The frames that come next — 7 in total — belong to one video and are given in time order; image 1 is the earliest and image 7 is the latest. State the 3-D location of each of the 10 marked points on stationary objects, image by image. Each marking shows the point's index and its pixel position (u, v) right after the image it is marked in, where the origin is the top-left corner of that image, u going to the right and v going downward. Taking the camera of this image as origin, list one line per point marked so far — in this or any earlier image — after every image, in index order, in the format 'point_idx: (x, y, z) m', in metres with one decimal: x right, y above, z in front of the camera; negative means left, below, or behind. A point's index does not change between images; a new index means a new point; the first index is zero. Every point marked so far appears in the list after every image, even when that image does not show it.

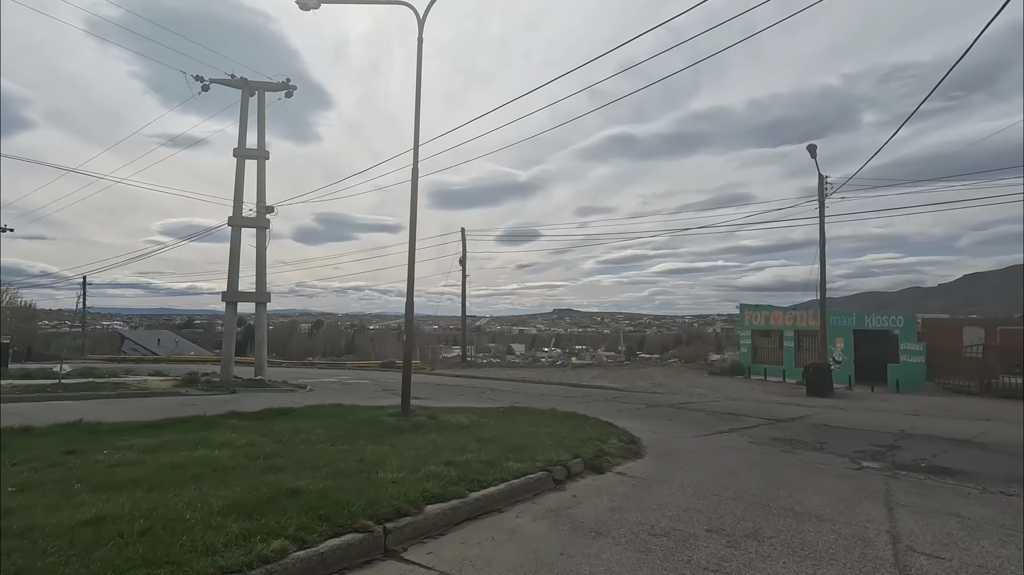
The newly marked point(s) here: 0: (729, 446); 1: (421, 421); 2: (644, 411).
0: (+4.3, -3.2, +10.6) m
1: (-1.7, -2.4, +9.6) m
2: (+3.9, -3.6, +15.6) m
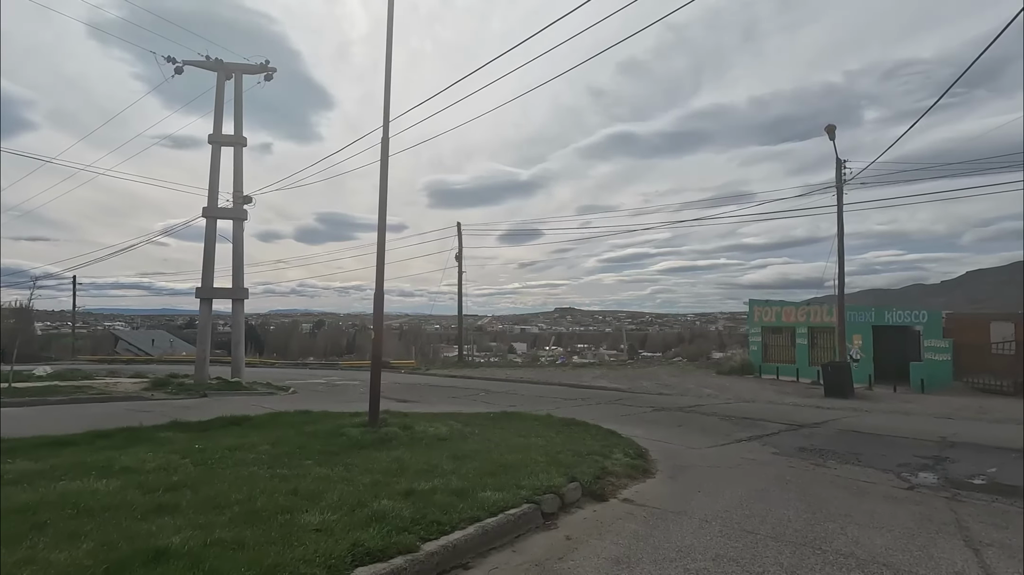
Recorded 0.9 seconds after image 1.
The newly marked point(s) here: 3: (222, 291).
0: (+4.1, -2.9, +9.2) m
1: (-1.9, -2.2, +8.2) m
2: (+3.7, -3.4, +14.1) m
3: (-10.7, -0.1, +19.8) m
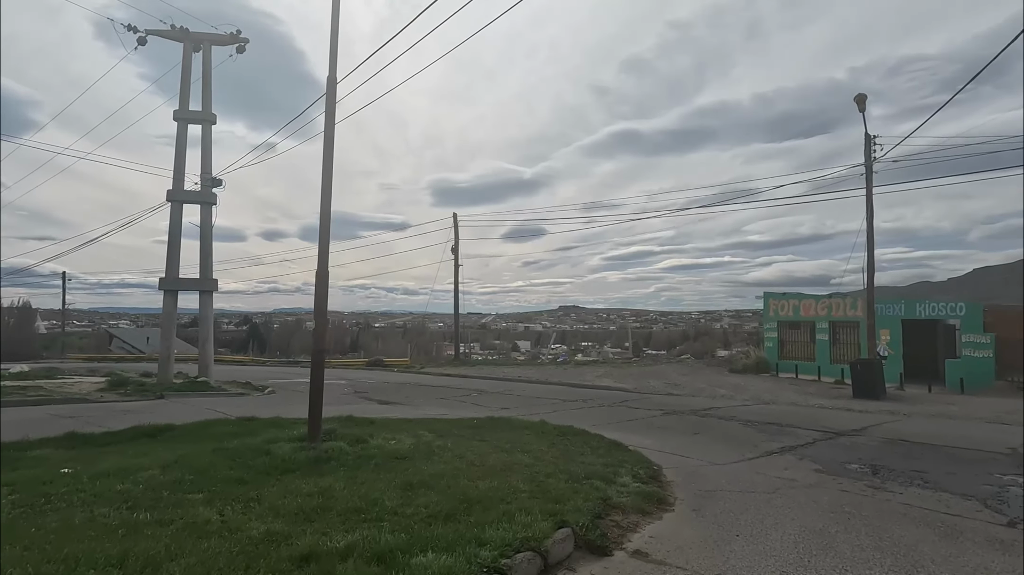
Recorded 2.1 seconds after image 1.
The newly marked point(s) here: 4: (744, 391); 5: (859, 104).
0: (+3.8, -2.6, +7.3) m
1: (-2.2, -2.0, +6.4) m
2: (+3.4, -3.1, +12.3) m
3: (-10.9, +0.2, +18.0) m
4: (+8.1, -3.6, +18.7) m
5: (+10.4, +5.5, +16.0) m
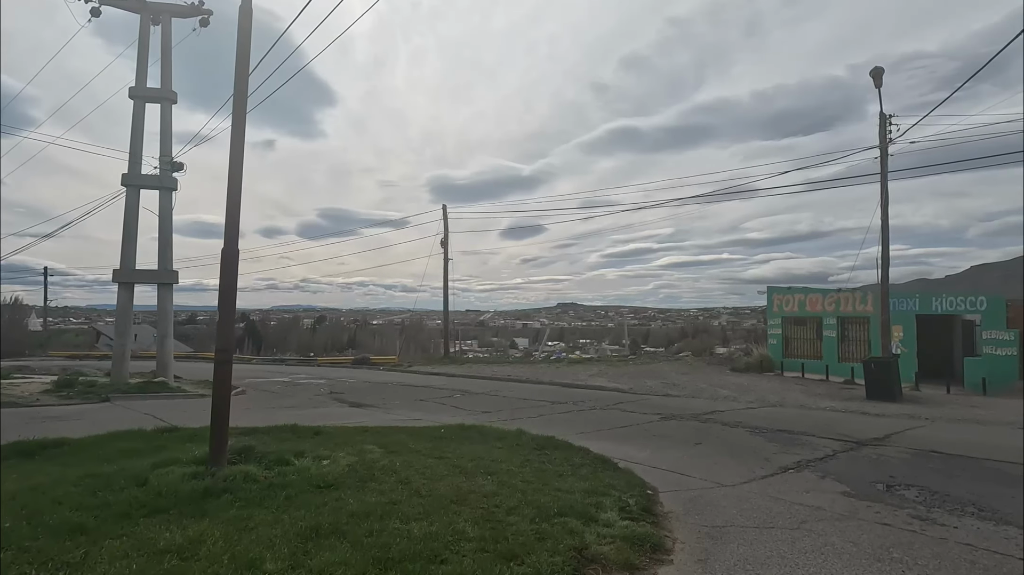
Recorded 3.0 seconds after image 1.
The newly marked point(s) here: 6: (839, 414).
0: (+3.4, -2.5, +6.0) m
1: (-2.6, -1.8, +5.0) m
2: (+3.0, -2.9, +10.9) m
3: (-11.4, +0.4, +16.6) m
4: (+7.7, -3.4, +17.3) m
5: (+9.9, +5.7, +14.6) m
6: (+8.3, -3.2, +13.6) m
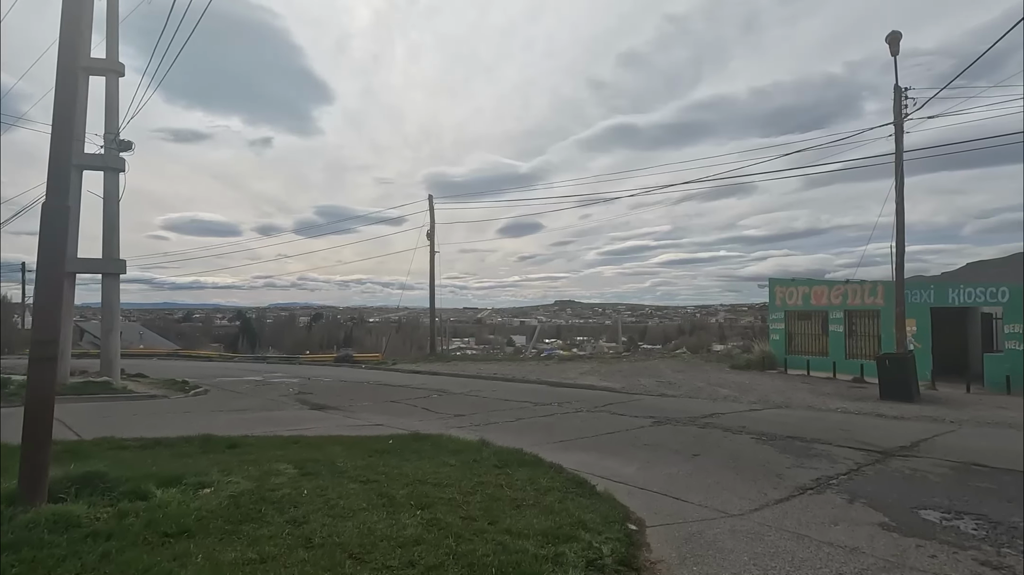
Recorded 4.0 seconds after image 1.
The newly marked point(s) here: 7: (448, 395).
0: (+2.9, -2.2, +4.5) m
1: (-3.1, -1.6, +3.5) m
2: (+2.4, -2.6, +9.5) m
3: (-12.0, +0.7, +15.1) m
4: (+7.1, -3.1, +15.9) m
5: (+9.4, +6.0, +13.1) m
6: (+7.8, -2.9, +12.2) m
7: (-2.0, -3.2, +16.2) m
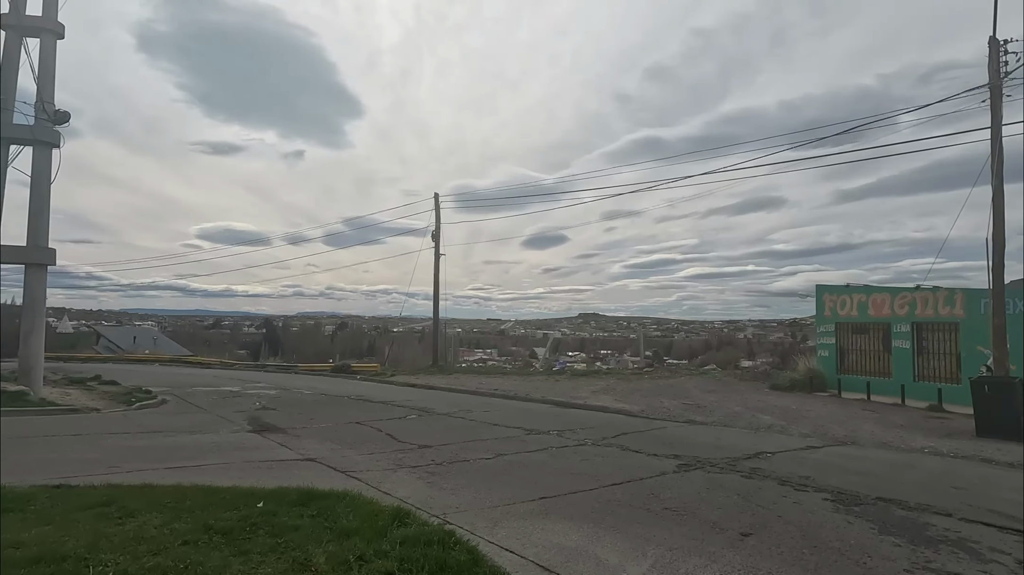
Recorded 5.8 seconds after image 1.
0: (+2.2, -2.0, +1.6) m
1: (-3.8, -1.2, +0.9) m
2: (+2.0, -2.5, +6.5) m
3: (-12.1, +0.9, +12.8) m
4: (+6.9, -3.2, +12.7) m
5: (+9.2, +5.9, +10.1) m
6: (+7.4, -2.9, +9.0) m
7: (-2.2, -3.2, +13.5) m
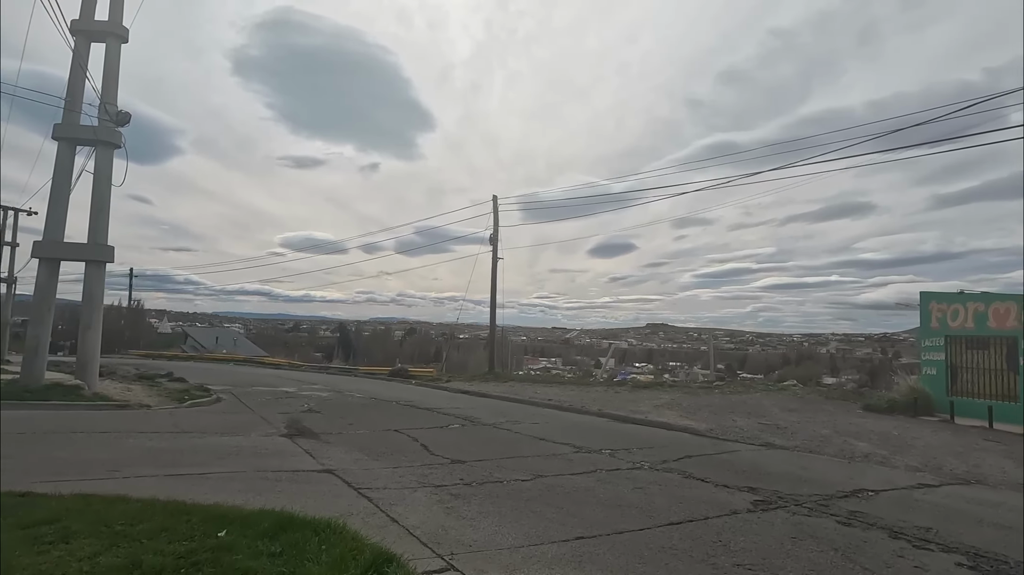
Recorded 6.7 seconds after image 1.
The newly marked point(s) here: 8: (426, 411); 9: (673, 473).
0: (+1.9, -1.8, +0.2) m
1: (-4.1, -1.0, +0.3) m
2: (+2.3, -2.4, +5.1) m
3: (-10.9, +1.0, +13.2) m
4: (+7.9, -3.3, +10.7) m
5: (+10.0, +5.9, +7.9) m
6: (+8.0, -3.0, +6.9) m
7: (-1.0, -3.2, +12.5) m
8: (-2.6, -3.5, +15.4) m
9: (+2.5, -2.8, +8.0) m
